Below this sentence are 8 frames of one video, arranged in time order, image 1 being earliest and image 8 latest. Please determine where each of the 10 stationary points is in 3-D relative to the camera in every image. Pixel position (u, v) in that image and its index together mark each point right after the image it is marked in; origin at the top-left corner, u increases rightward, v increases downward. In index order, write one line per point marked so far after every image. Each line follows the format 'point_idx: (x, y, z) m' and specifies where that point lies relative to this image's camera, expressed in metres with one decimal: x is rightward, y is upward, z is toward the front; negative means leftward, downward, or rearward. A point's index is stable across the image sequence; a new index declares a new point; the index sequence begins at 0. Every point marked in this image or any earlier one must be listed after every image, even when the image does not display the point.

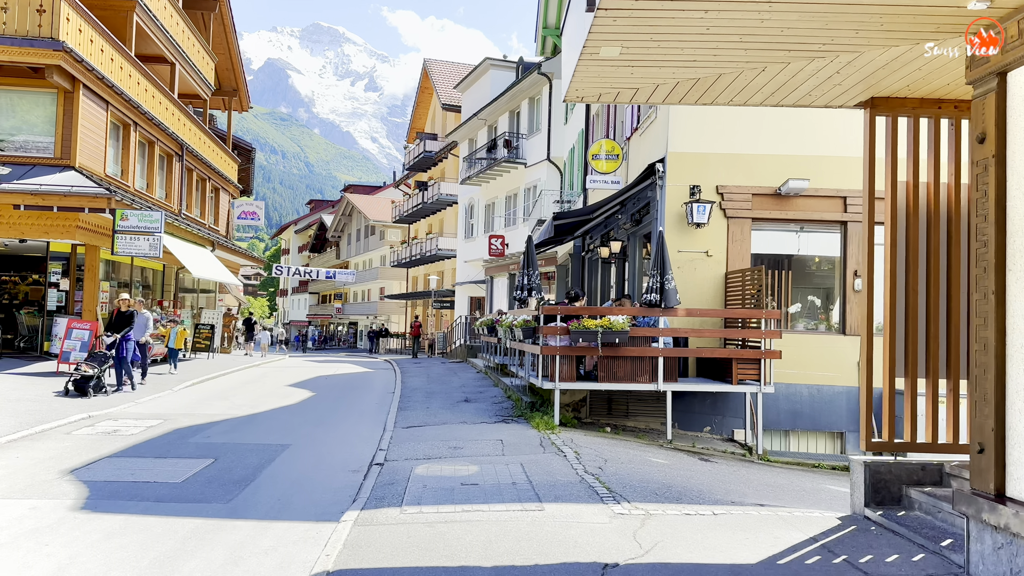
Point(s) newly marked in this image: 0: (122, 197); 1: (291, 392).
0: (-9.1, +2.1, +19.0) m
1: (-4.9, -2.3, +18.2) m
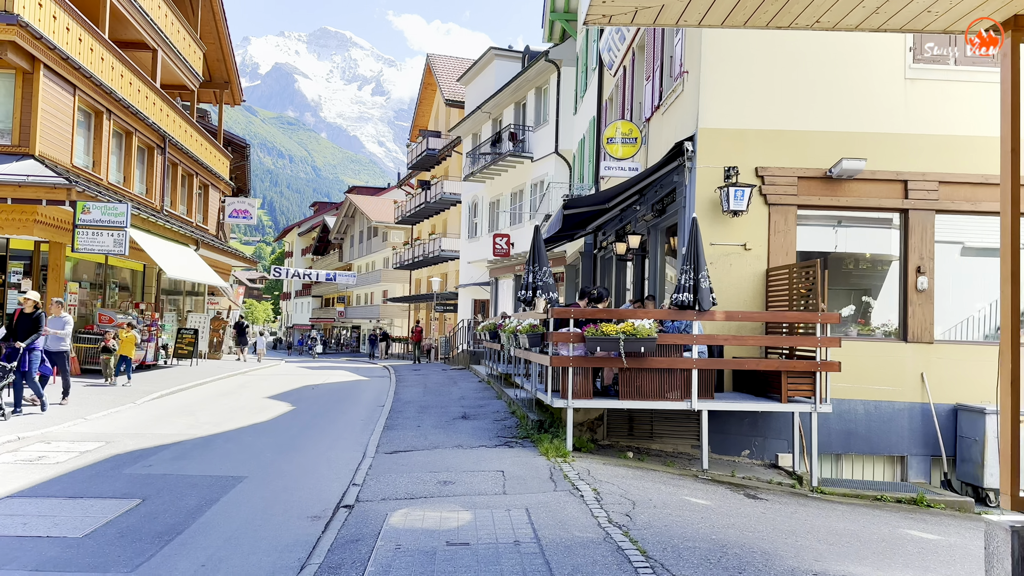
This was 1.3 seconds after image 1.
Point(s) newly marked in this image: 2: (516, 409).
0: (-9.0, +2.1, +17.1) m
1: (-4.8, -2.3, +16.2) m
2: (0.0, -2.0, +13.6) m
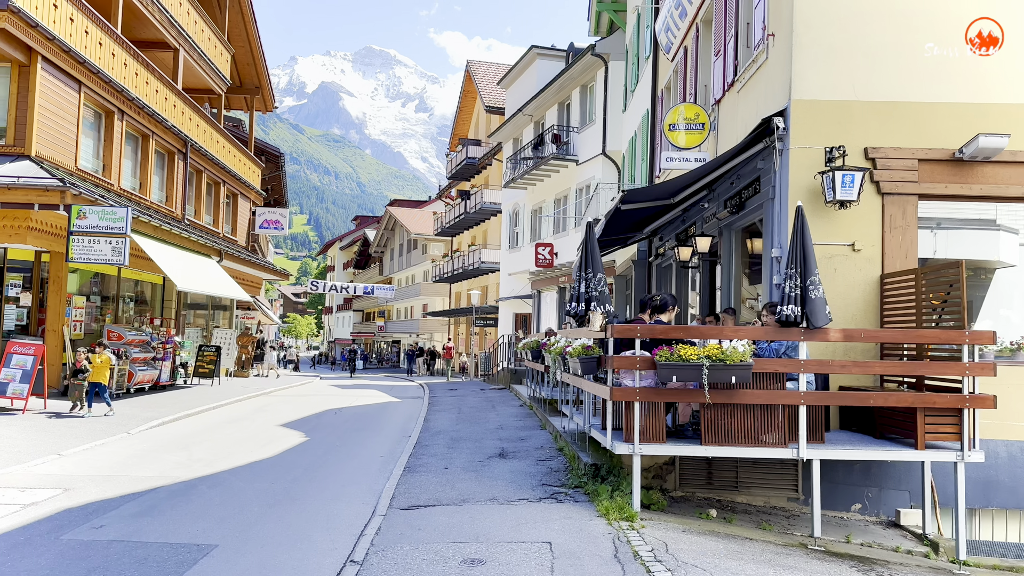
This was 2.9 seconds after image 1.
0: (-8.1, +1.8, +15.3) m
1: (-4.0, -2.6, +14.2) m
2: (+0.7, -2.2, +11.3) m
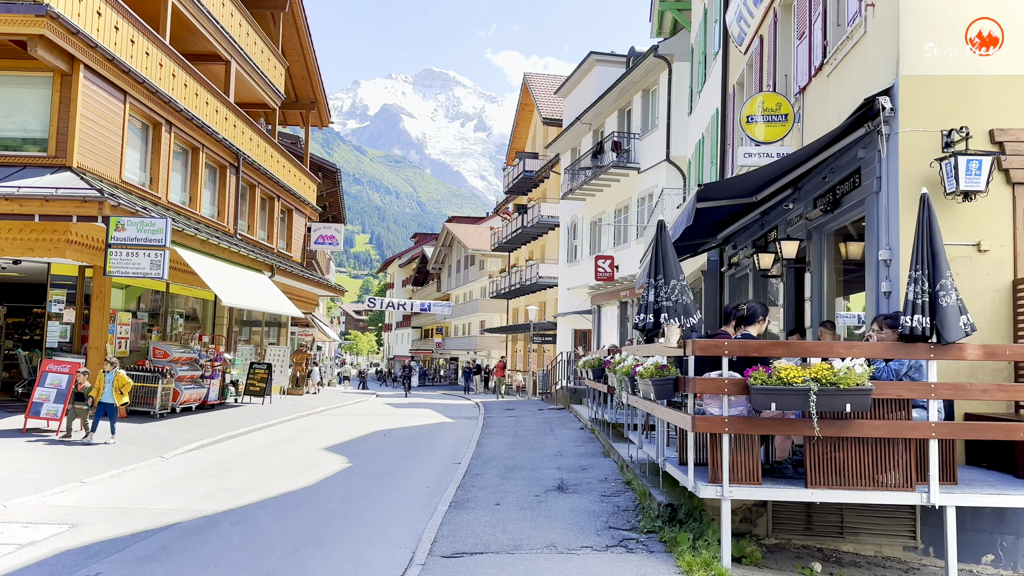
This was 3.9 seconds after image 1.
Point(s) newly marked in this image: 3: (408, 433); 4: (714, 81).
0: (-7.1, +1.6, +14.7) m
1: (-3.1, -2.8, +13.1) m
2: (+1.4, -2.3, +9.9) m
3: (-2.3, -3.2, +17.9) m
4: (+4.9, +5.0, +19.7) m
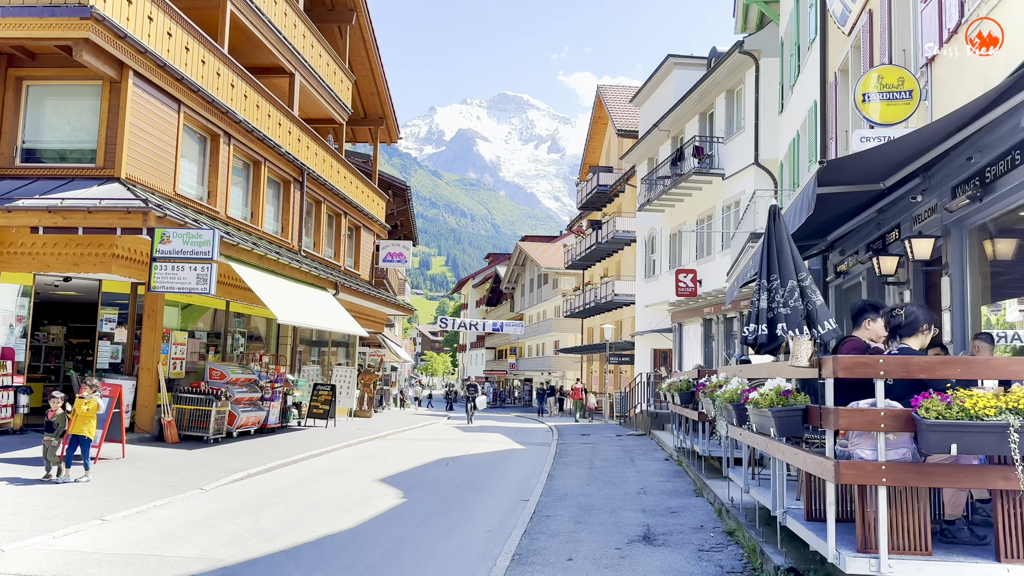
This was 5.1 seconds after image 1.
0: (-5.9, +1.3, +13.7) m
1: (-2.0, -3.0, +11.7) m
2: (+2.2, -2.4, +8.1) m
3: (-0.8, -3.5, +16.4) m
4: (+6.5, +4.7, +17.7) m
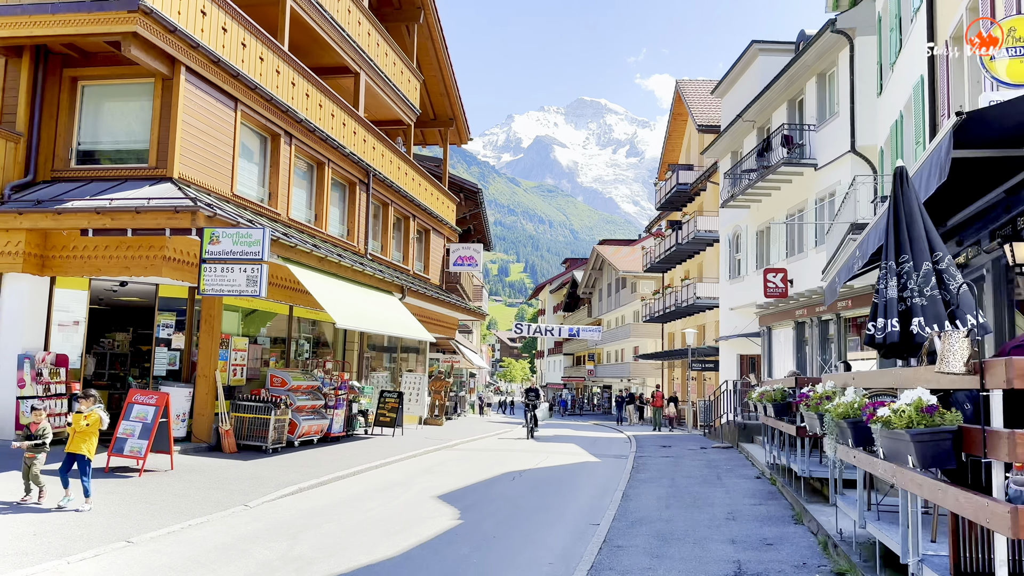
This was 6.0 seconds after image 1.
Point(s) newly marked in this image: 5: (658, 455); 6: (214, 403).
0: (-4.8, +1.2, +13.1) m
1: (-1.1, -3.0, +10.7) m
2: (+2.7, -2.3, +6.7) m
3: (+0.6, -3.5, +15.1) m
4: (+7.8, +4.8, +15.9) m
5: (+3.5, -4.0, +19.5) m
6: (-5.8, -2.2, +15.8) m
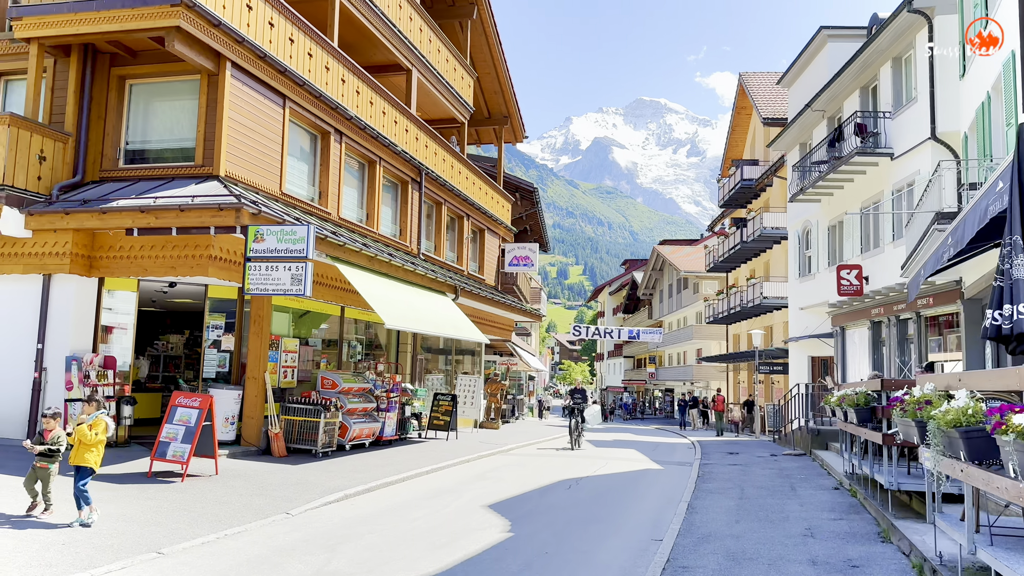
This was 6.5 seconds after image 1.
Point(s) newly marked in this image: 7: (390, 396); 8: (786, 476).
0: (-4.0, +1.3, +12.7) m
1: (-0.4, -2.9, +10.0) m
2: (+3.1, -2.2, +5.7) m
3: (+1.6, -3.4, +14.3) m
4: (+8.8, +4.9, +14.6) m
5: (+4.8, -3.9, +18.5) m
6: (-4.7, -2.2, +15.4) m
7: (-2.9, -2.5, +19.3) m
8: (+5.0, -3.4, +15.0) m
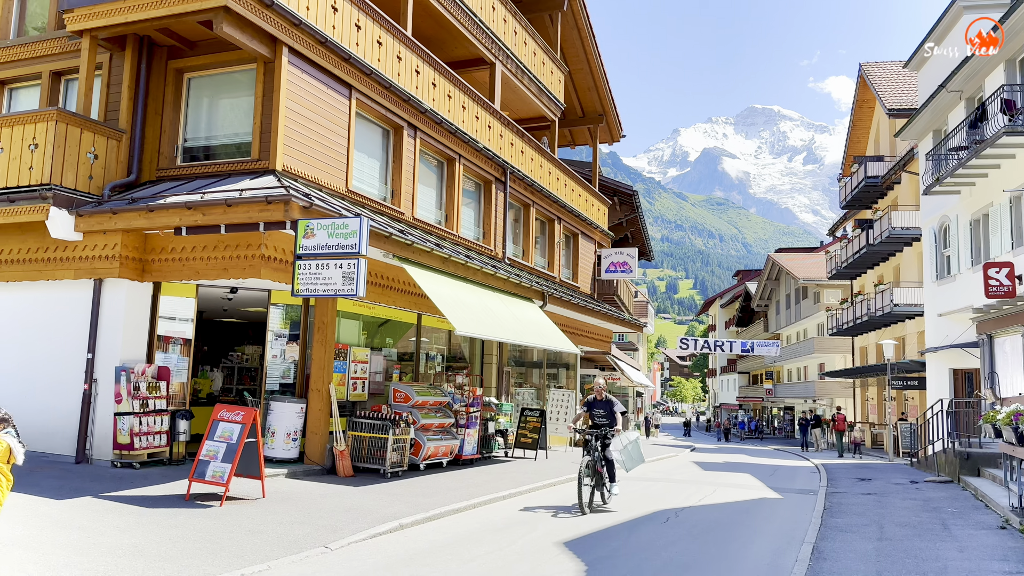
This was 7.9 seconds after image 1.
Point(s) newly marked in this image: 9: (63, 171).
0: (-2.9, +1.2, +11.4) m
1: (+0.3, -2.8, +8.2) m
2: (+3.3, -2.0, +3.5) m
3: (+2.9, -3.4, +12.2) m
4: (+10.0, +5.0, +11.7) m
5: (+6.7, -3.9, +15.9) m
6: (-3.2, -2.3, +14.1) m
7: (-0.8, -2.7, +17.7) m
8: (+6.4, -3.3, +12.4) m
9: (-6.7, +1.7, +12.1) m
